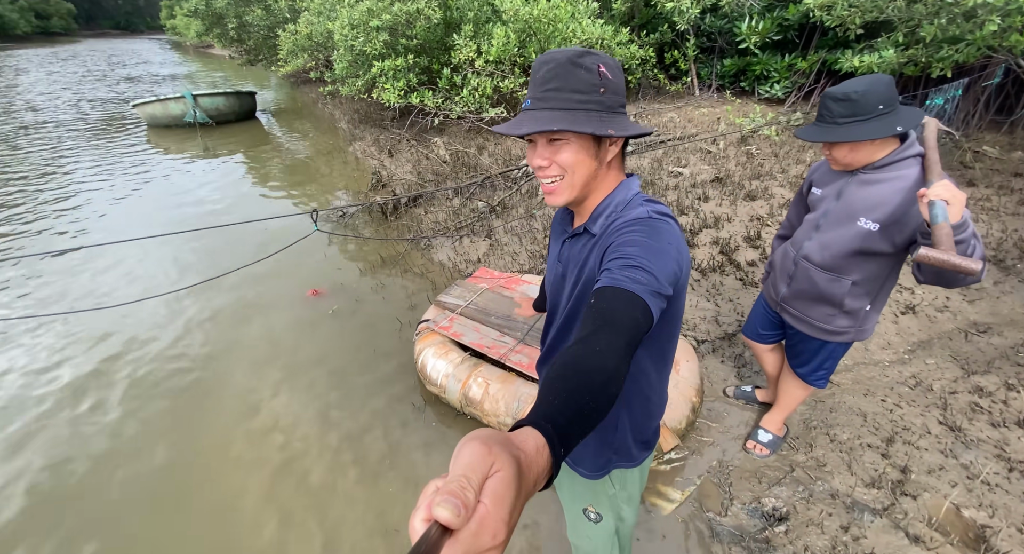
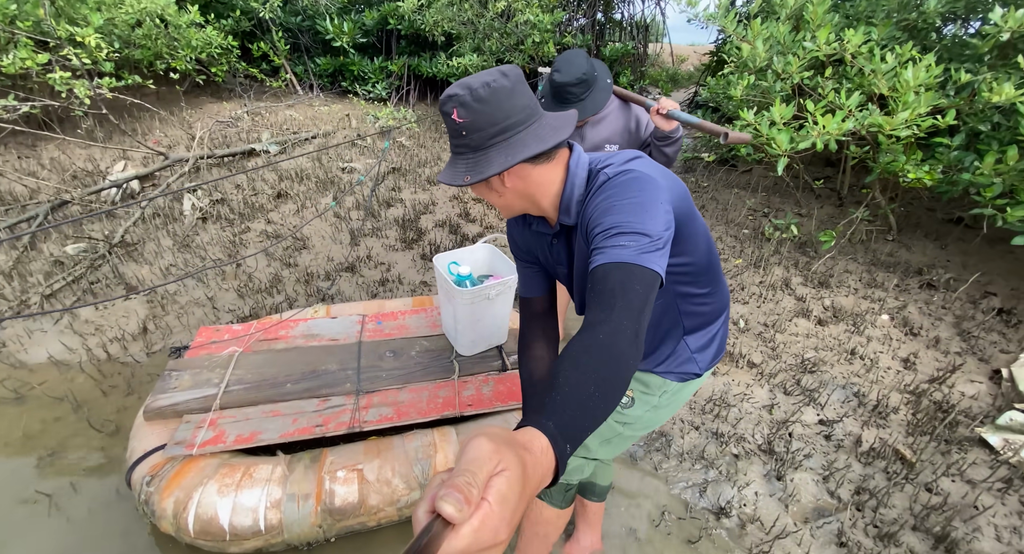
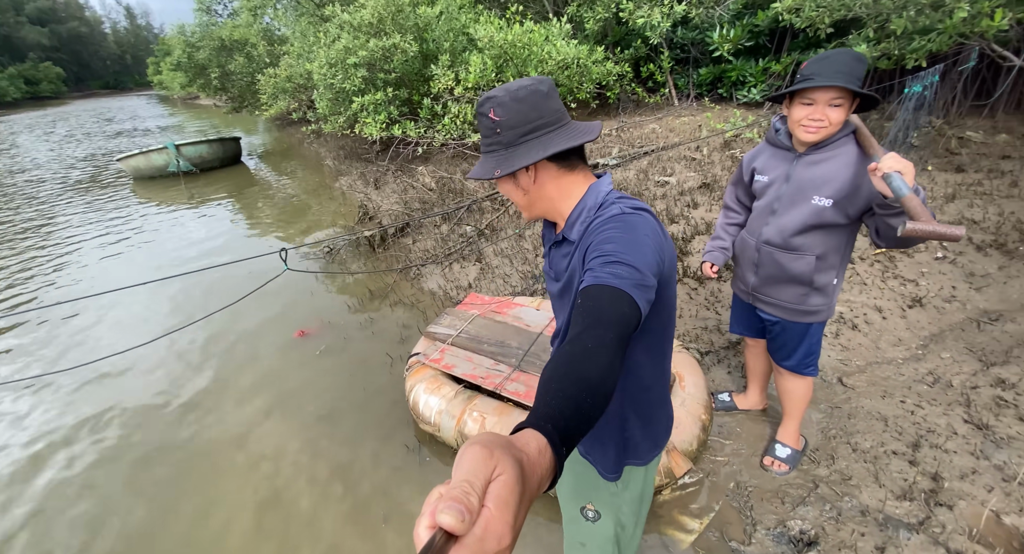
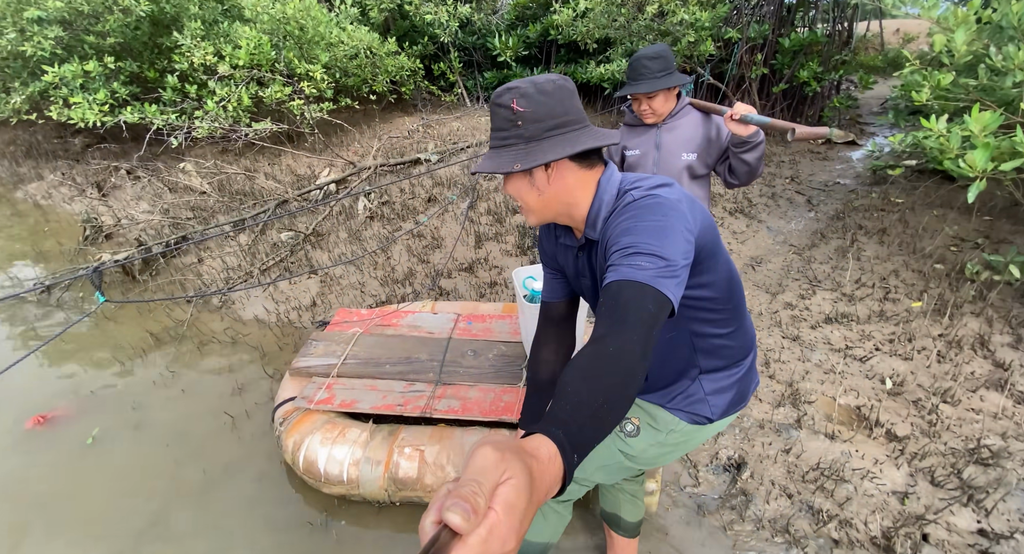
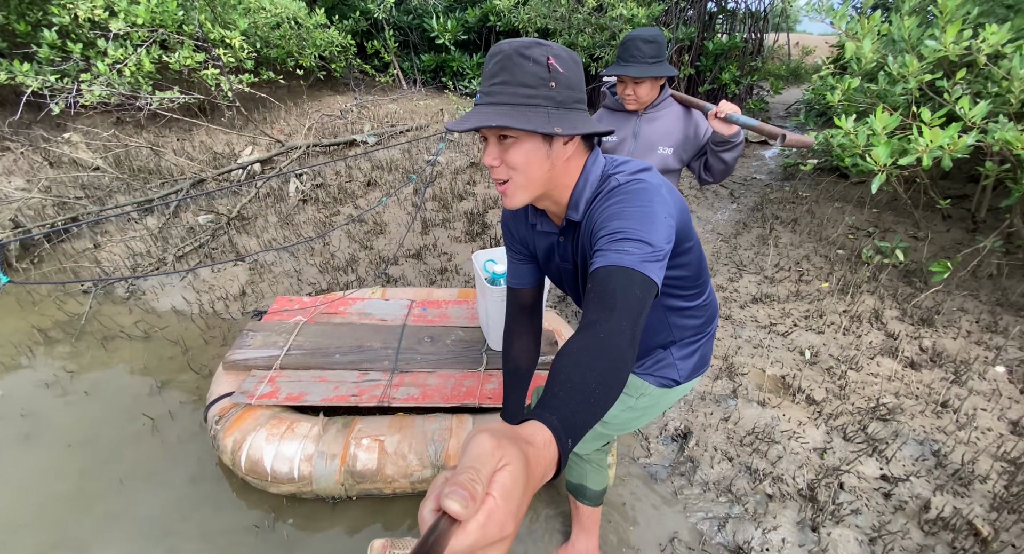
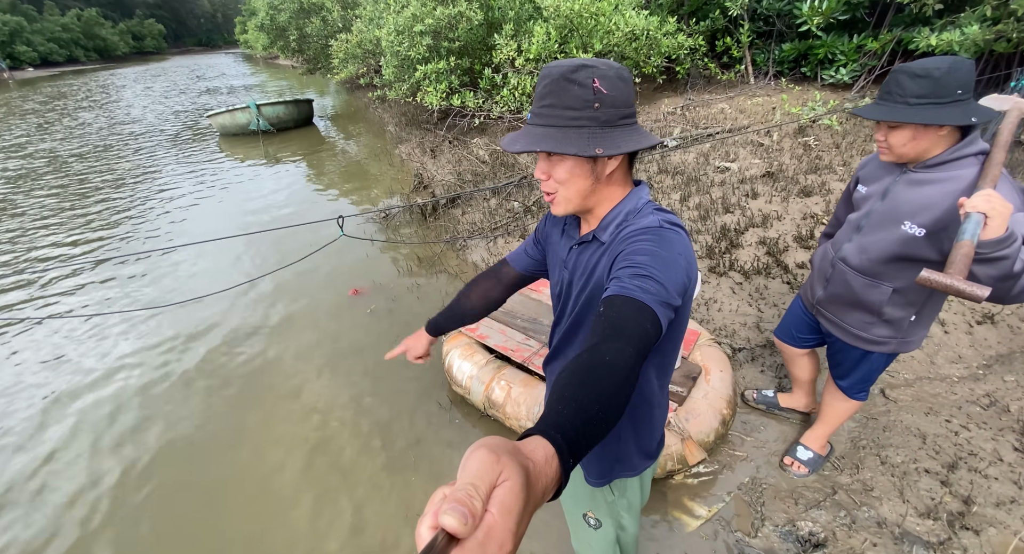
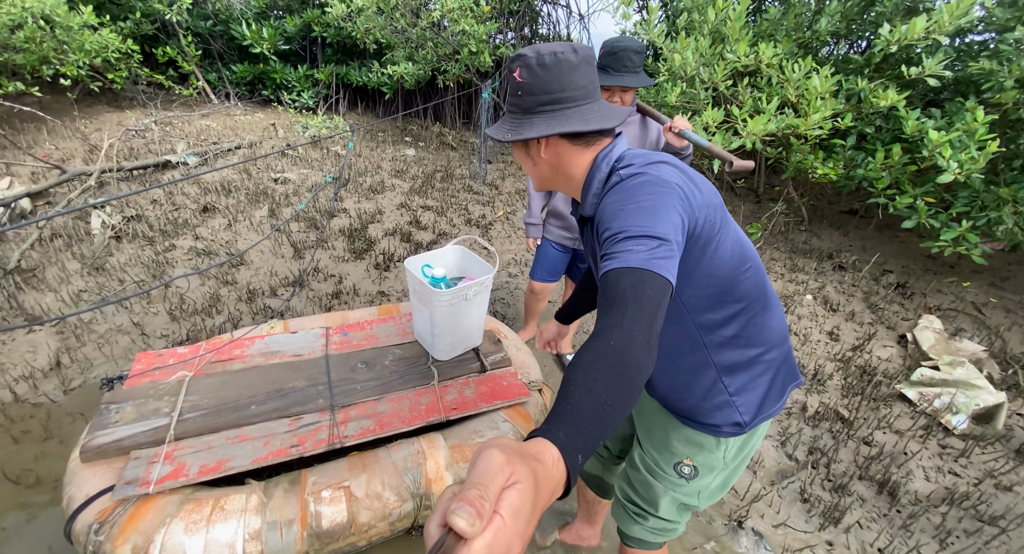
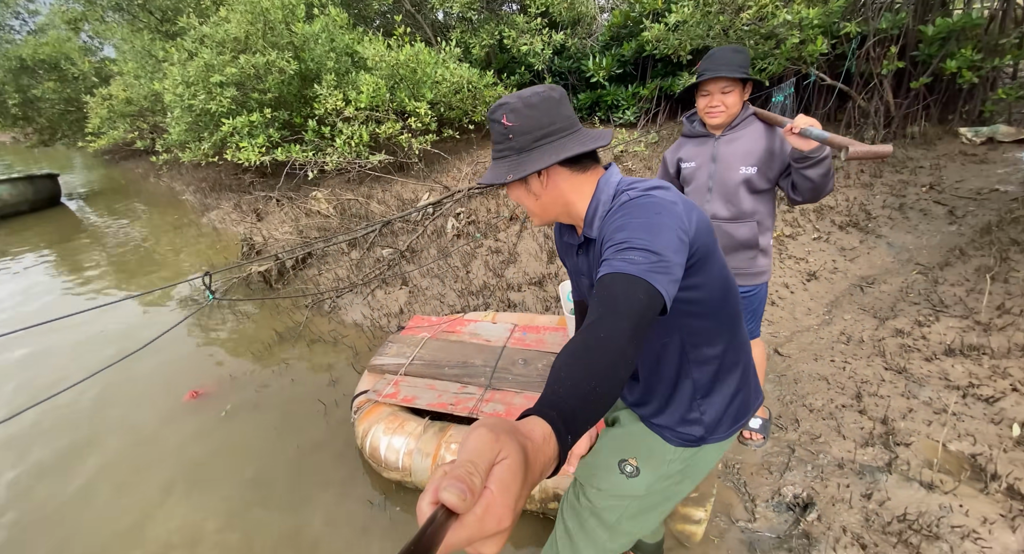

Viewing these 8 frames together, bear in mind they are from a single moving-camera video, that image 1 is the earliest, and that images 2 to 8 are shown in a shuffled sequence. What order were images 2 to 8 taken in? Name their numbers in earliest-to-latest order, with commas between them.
6, 3, 8, 4, 5, 2, 7
